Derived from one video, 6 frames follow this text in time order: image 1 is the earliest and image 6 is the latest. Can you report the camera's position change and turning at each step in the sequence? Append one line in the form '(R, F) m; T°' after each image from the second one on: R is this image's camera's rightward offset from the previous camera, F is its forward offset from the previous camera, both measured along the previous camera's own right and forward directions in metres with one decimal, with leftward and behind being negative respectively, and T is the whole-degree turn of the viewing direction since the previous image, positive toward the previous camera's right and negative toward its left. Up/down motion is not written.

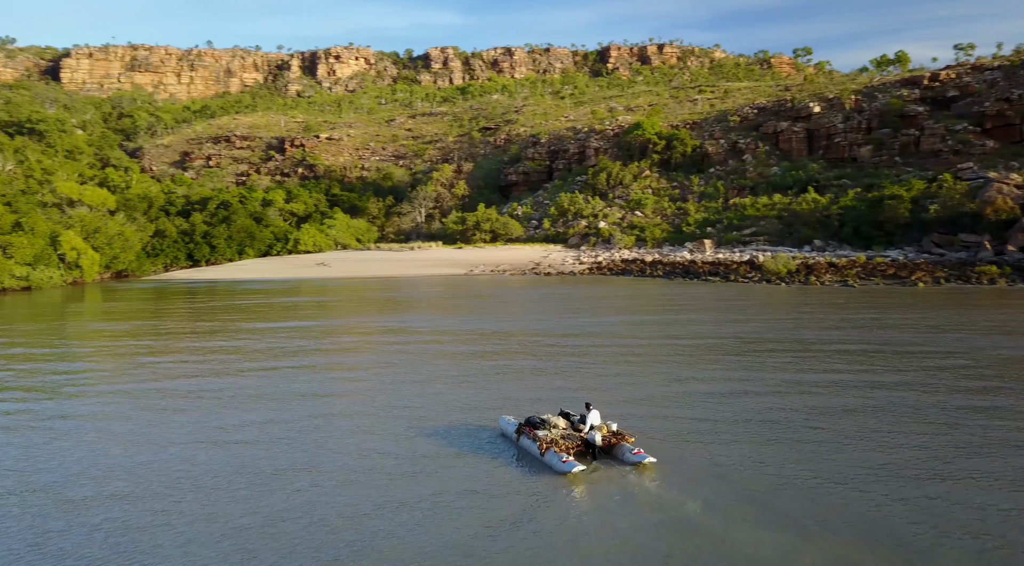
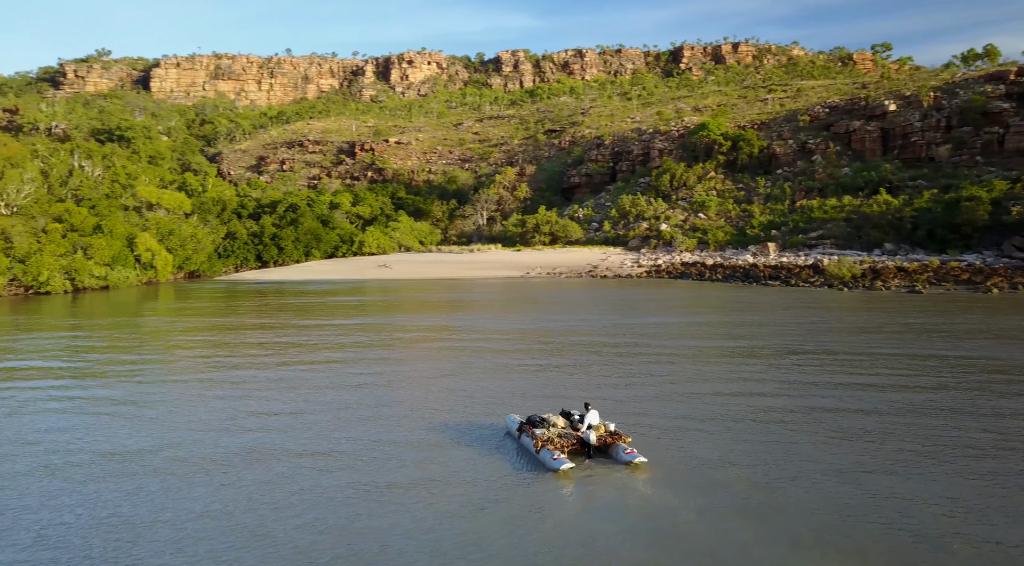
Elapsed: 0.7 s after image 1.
(+1.0, -0.1) m; -5°
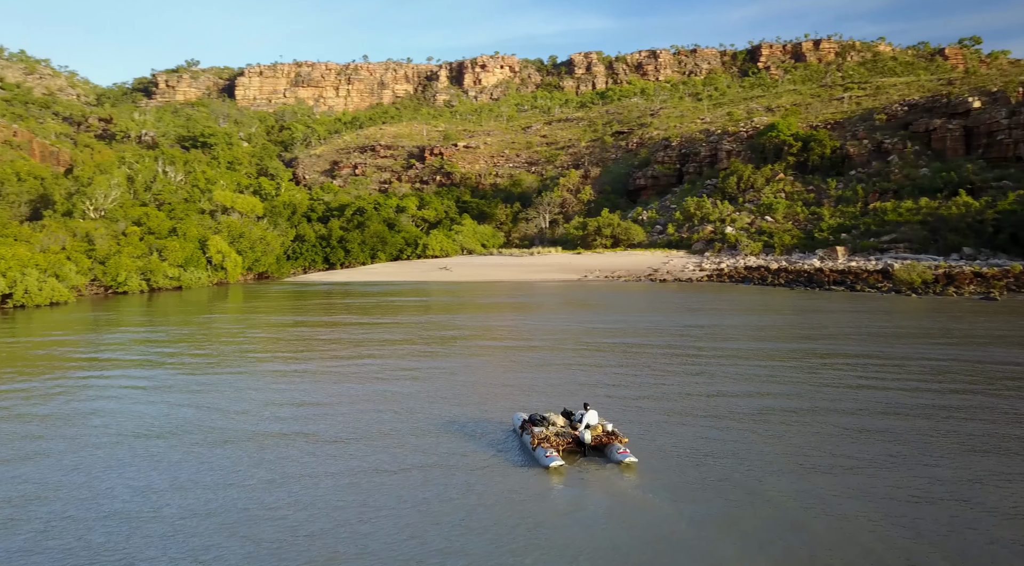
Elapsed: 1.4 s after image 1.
(+1.1, 0.0) m; -6°
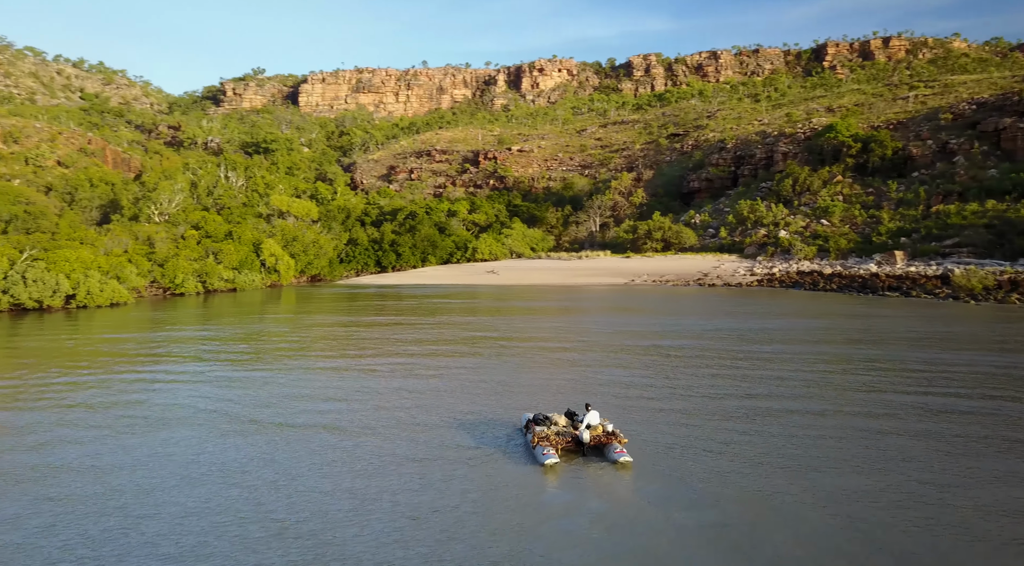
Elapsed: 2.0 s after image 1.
(+0.9, 0.0) m; -4°
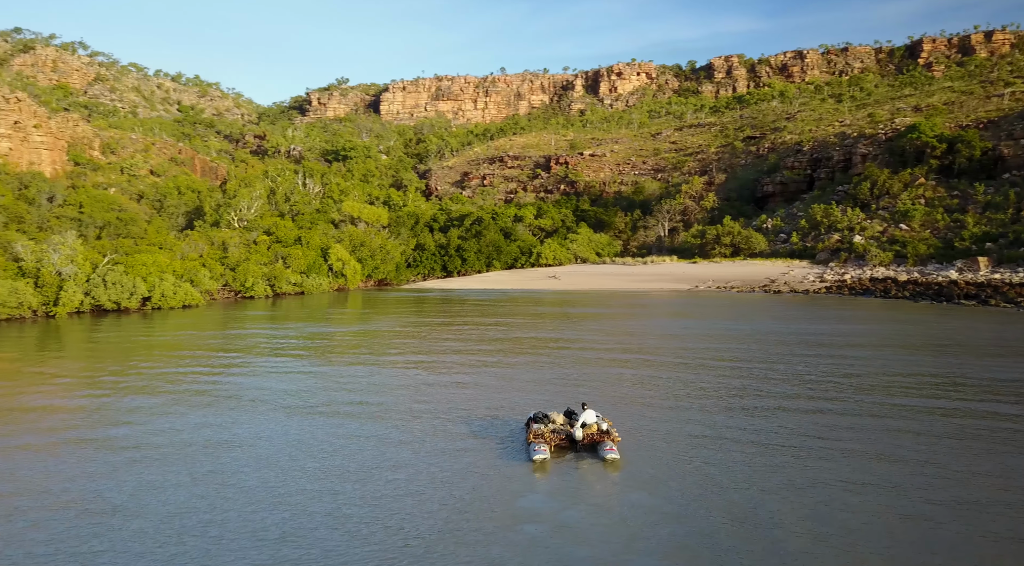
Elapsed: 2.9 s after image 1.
(+1.4, +0.1) m; -6°
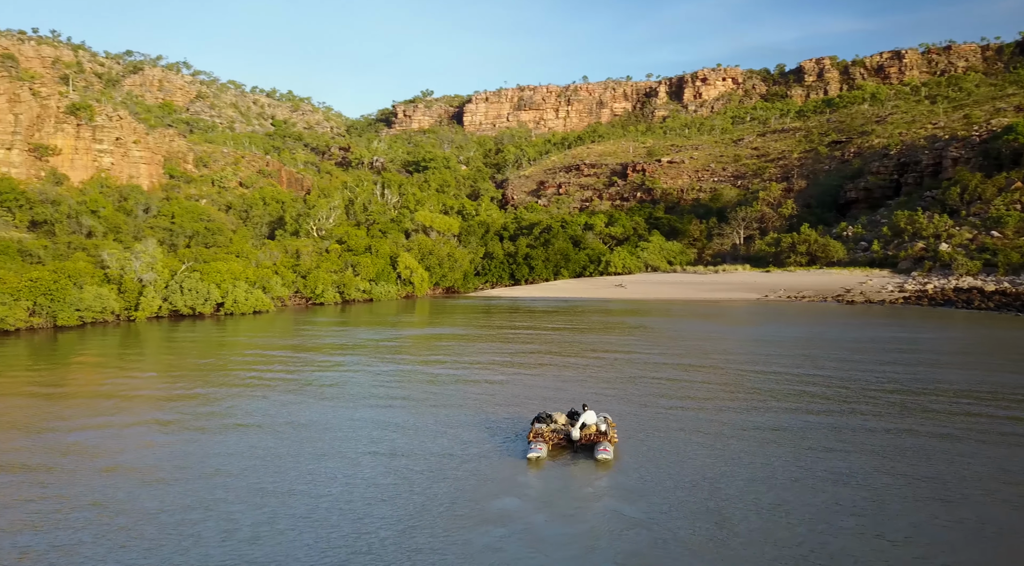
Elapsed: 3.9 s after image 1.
(+1.5, +0.1) m; -6°
